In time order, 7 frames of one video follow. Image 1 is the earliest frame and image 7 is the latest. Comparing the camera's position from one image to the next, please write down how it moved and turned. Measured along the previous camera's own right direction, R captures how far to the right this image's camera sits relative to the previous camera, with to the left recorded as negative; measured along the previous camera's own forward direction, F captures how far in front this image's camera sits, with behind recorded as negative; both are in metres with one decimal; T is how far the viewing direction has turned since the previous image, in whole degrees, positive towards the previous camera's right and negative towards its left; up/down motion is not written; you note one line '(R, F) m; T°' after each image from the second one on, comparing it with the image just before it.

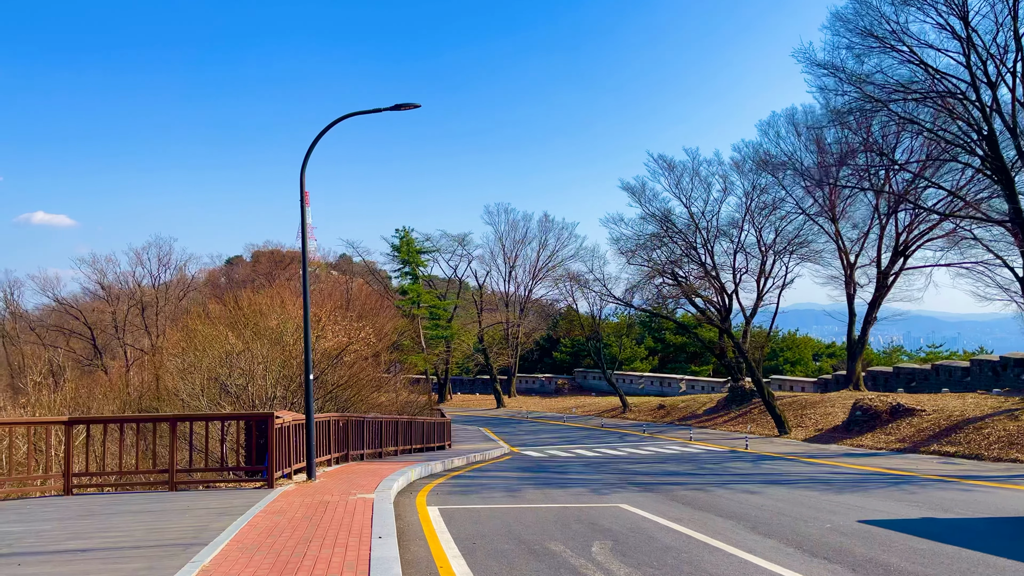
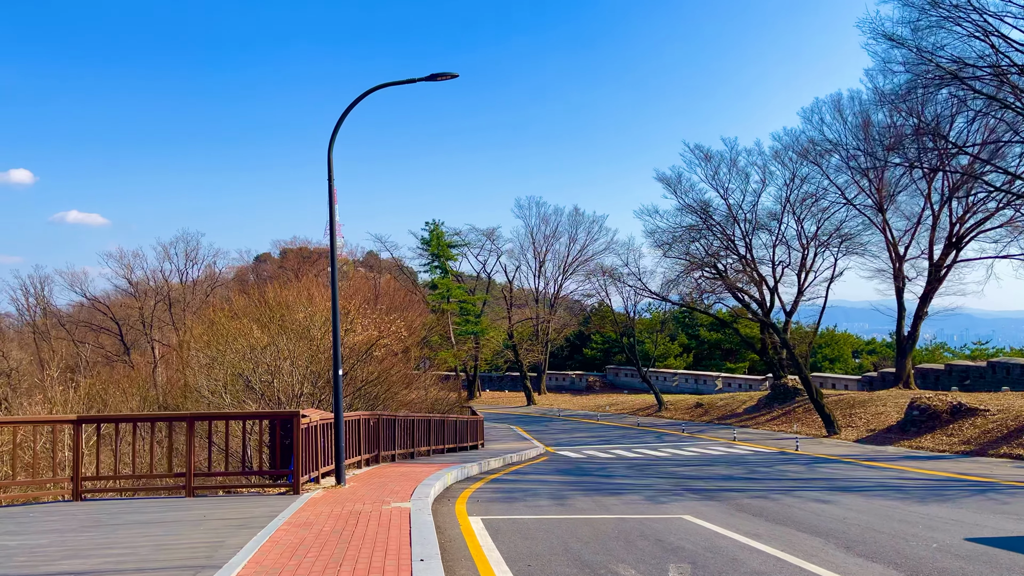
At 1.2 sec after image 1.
(-0.3, +1.0) m; -2°
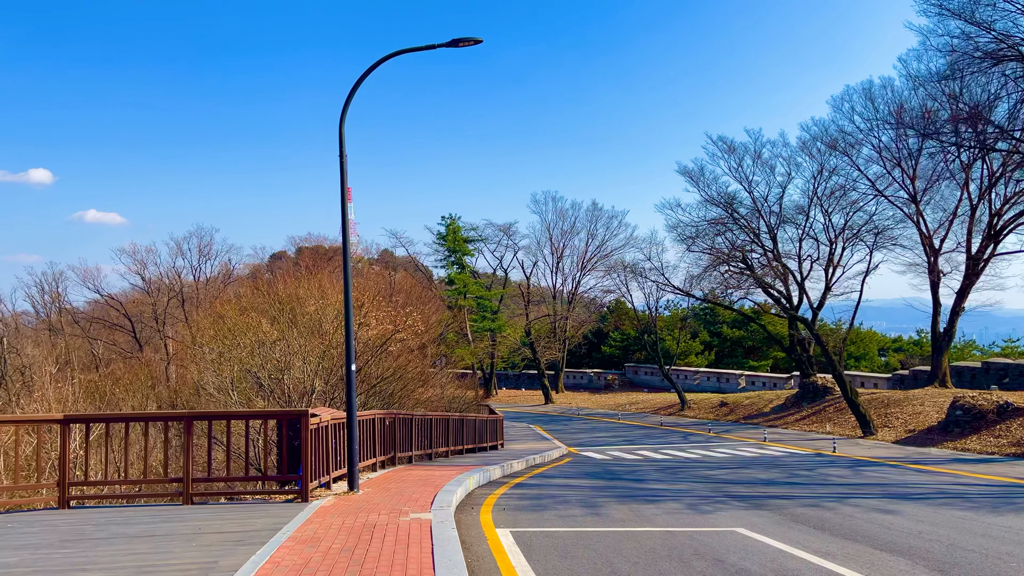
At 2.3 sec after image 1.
(-0.2, +0.9) m; -1°
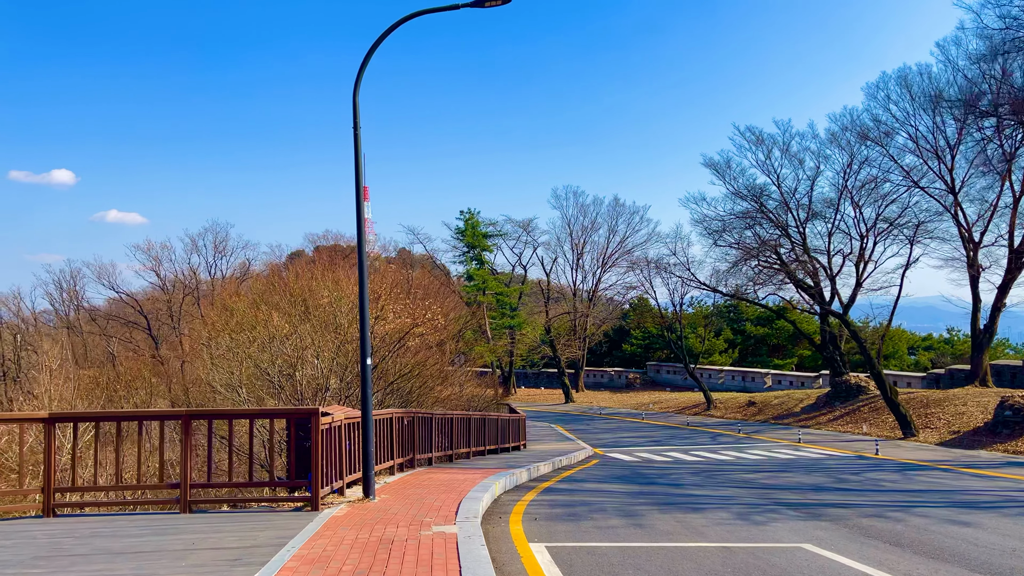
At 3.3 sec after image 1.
(-0.2, +0.9) m; -1°
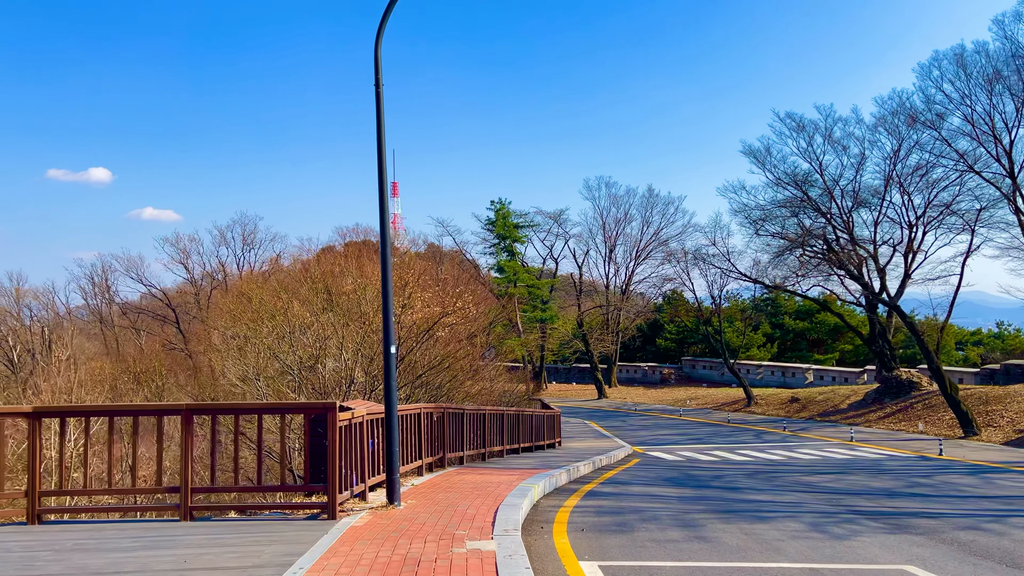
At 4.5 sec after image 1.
(-0.1, +1.0) m; -2°
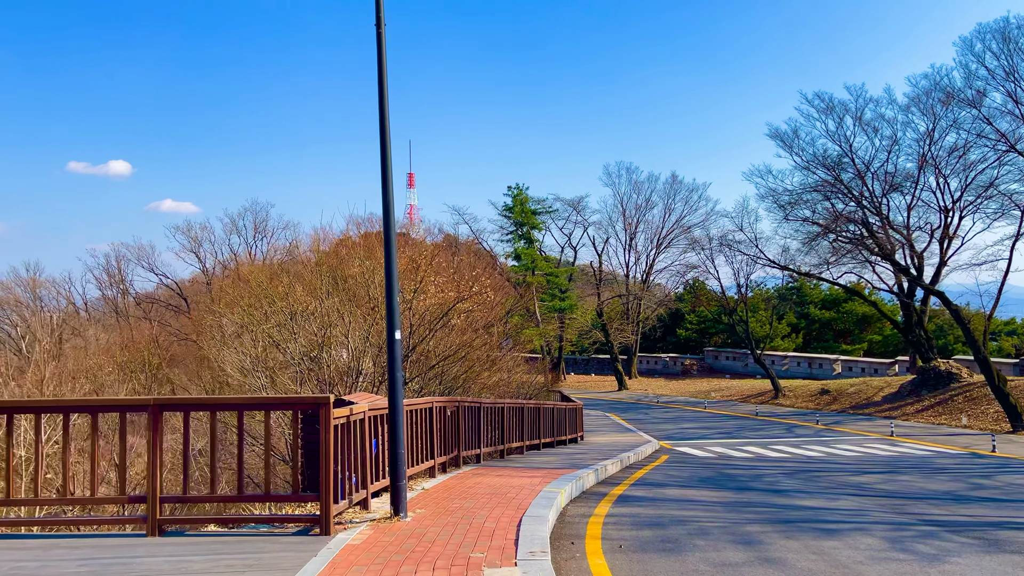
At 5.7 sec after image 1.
(-0.1, +1.1) m; -1°
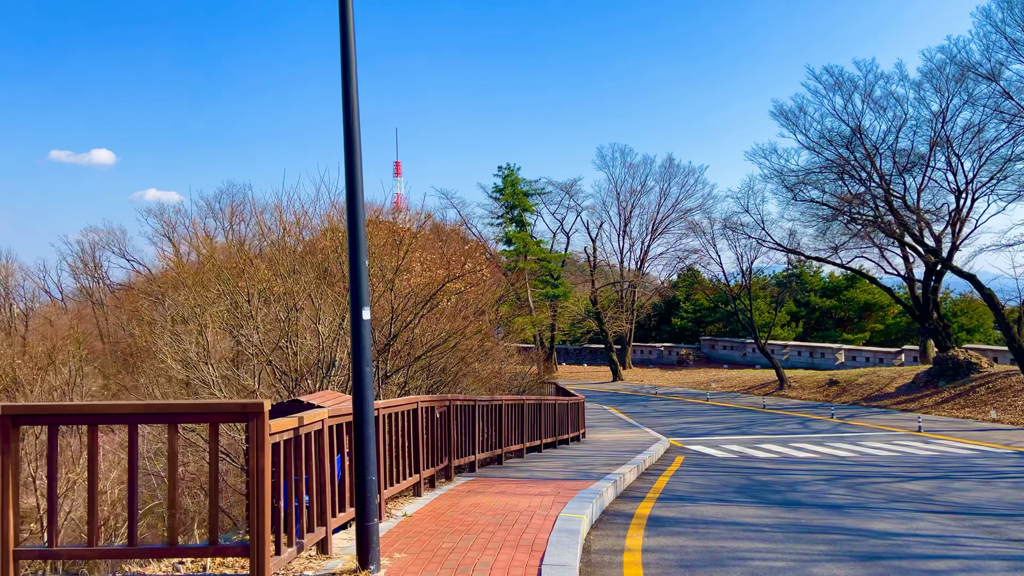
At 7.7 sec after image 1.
(-0.2, +1.8) m; +1°
